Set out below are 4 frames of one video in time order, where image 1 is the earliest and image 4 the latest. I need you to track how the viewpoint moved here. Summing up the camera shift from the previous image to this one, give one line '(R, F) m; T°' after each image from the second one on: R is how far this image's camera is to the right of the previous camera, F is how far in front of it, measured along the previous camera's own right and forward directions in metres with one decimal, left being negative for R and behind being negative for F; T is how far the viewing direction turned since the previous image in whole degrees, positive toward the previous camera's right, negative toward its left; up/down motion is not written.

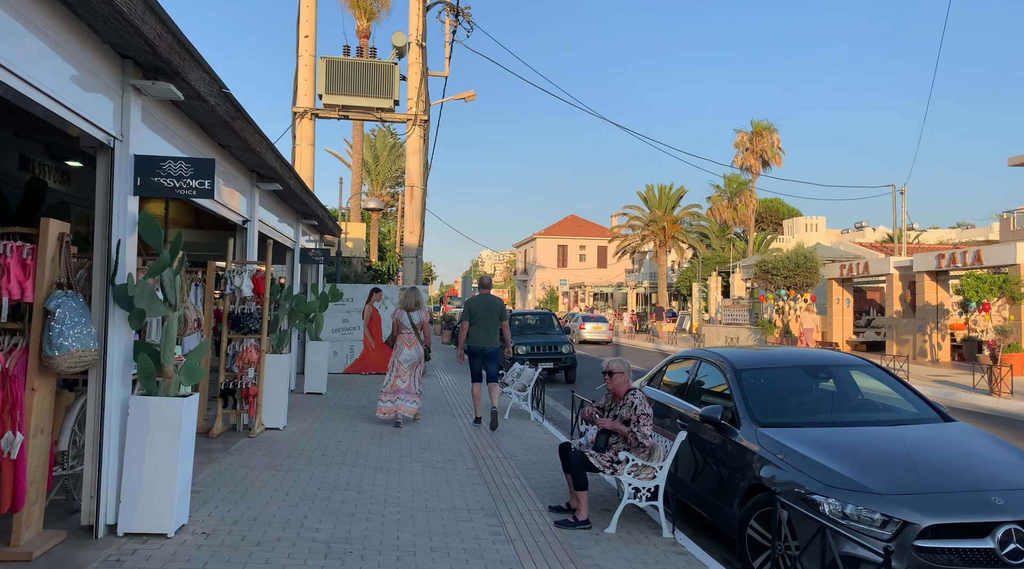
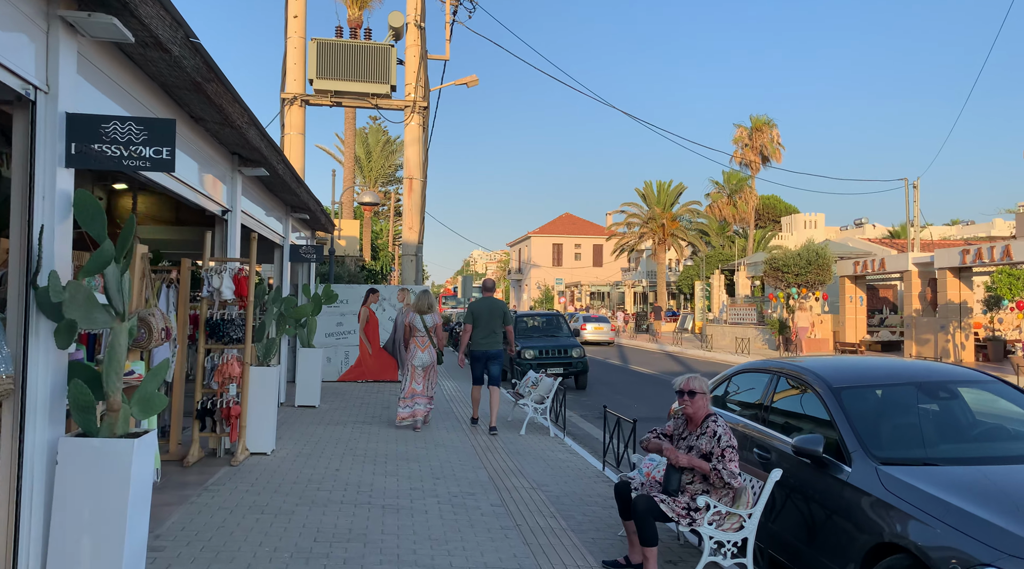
(-0.3, +1.2) m; +1°
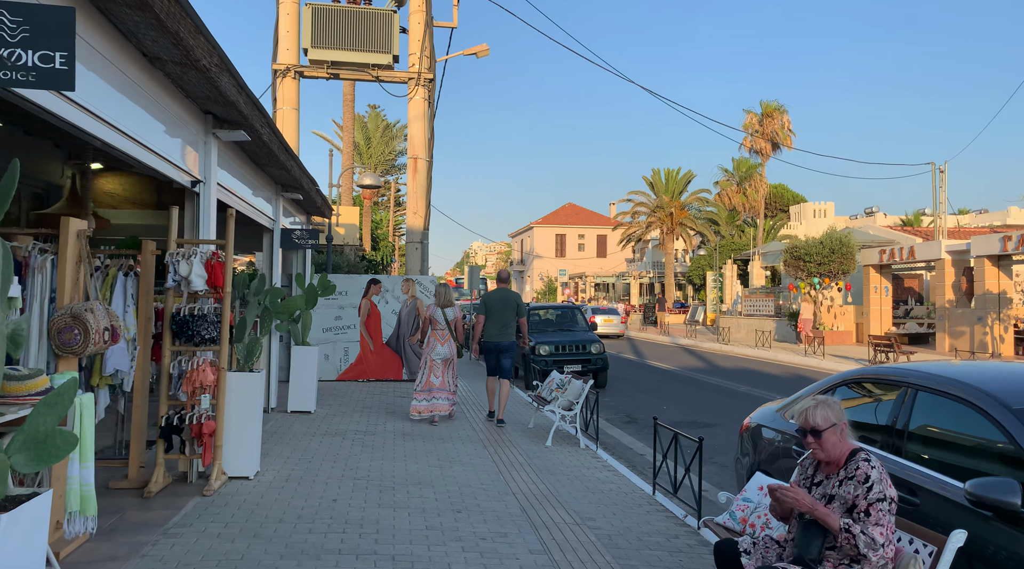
(-0.3, +1.3) m; 0°
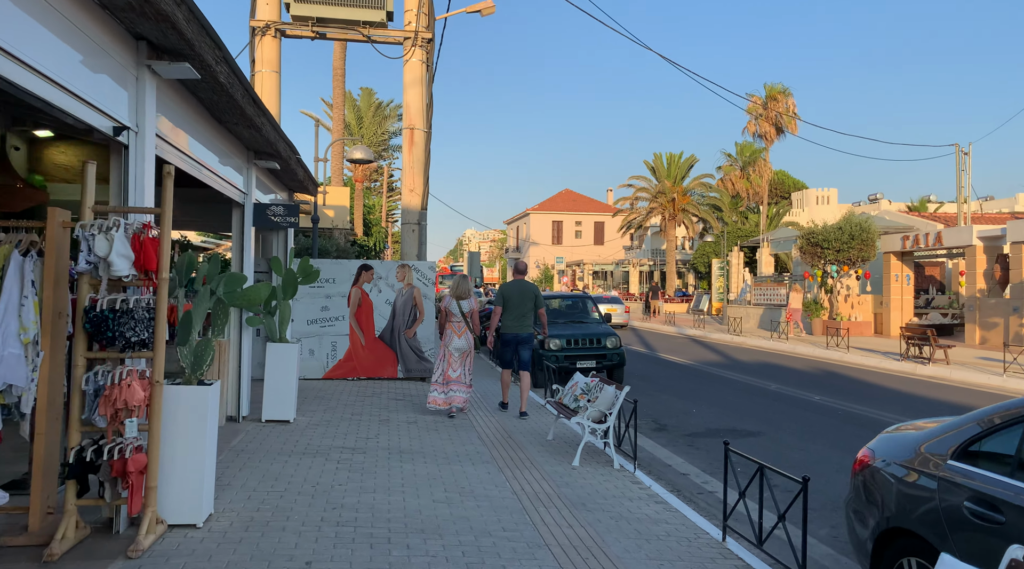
(-0.3, +1.5) m; +1°
